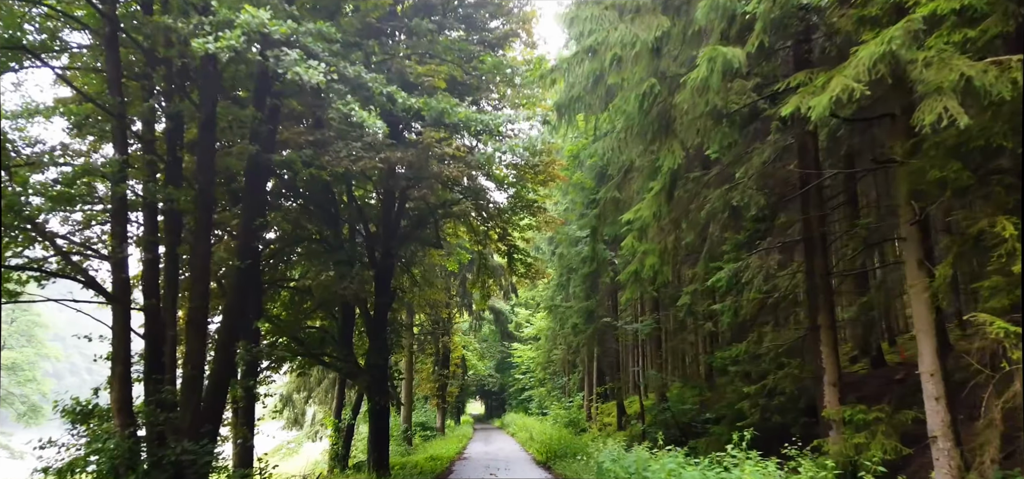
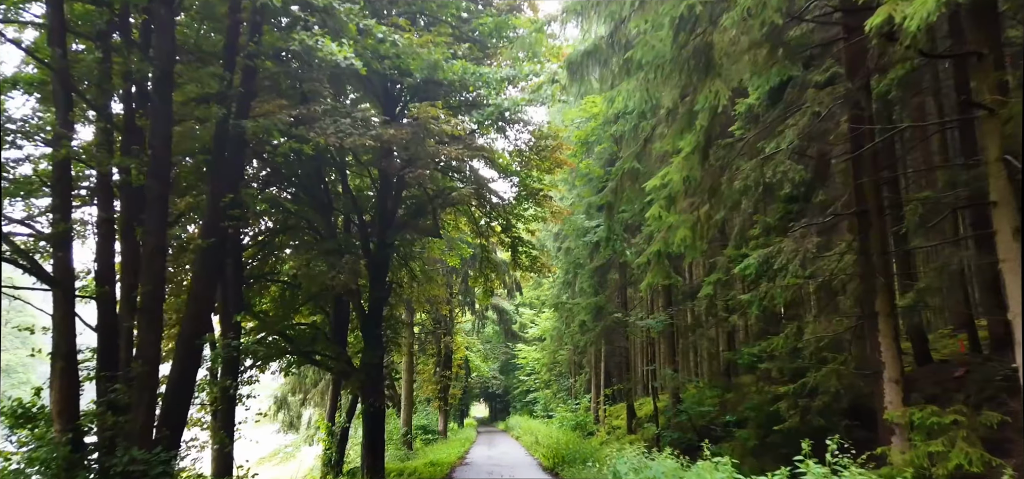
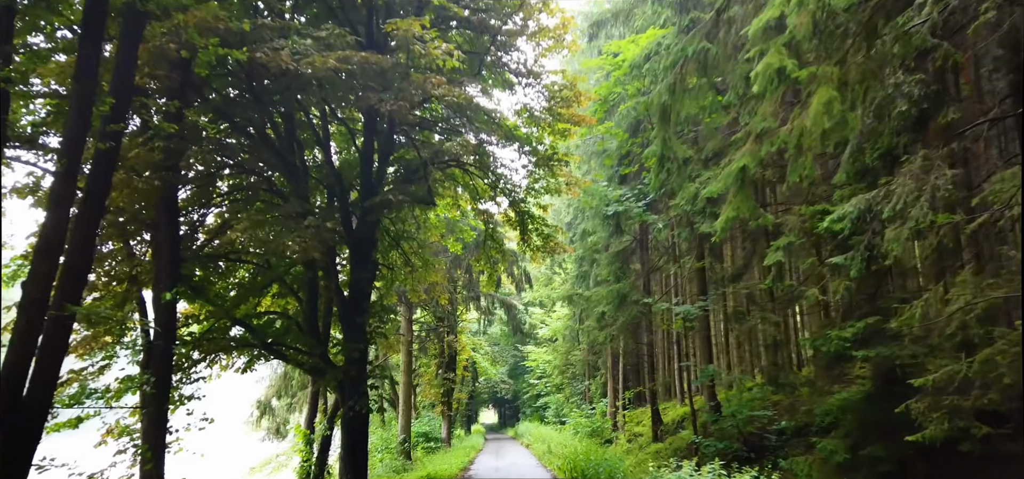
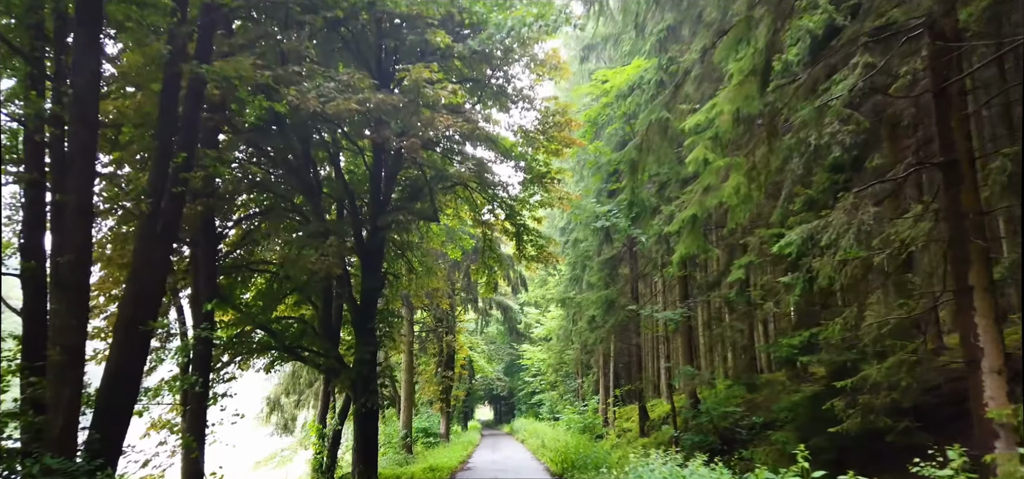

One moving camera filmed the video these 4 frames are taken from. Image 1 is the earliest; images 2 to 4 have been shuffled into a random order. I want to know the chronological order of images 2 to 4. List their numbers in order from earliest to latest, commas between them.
2, 4, 3
